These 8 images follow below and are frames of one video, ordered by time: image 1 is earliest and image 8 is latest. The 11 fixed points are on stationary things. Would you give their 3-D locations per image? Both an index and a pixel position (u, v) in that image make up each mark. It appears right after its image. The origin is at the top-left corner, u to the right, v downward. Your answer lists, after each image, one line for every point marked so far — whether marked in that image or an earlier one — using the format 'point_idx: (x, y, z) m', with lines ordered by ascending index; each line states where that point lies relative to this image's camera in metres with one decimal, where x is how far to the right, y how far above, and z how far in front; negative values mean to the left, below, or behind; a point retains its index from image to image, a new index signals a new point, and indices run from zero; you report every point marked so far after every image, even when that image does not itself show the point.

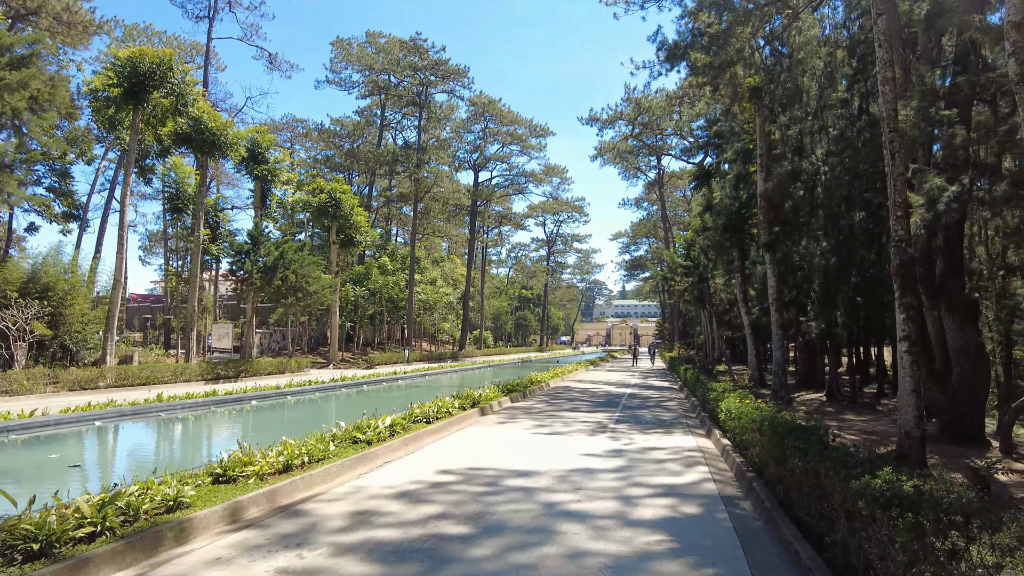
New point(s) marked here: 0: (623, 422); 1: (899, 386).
0: (+2.0, -2.4, +11.0) m
1: (+5.0, -1.3, +7.7) m
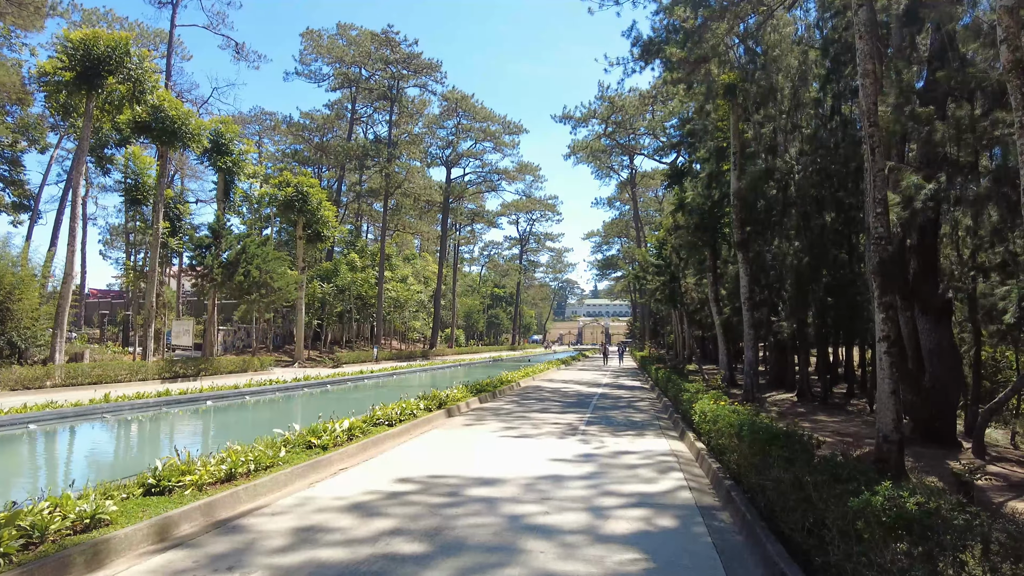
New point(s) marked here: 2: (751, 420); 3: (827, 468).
0: (+1.4, -2.4, +10.7) m
1: (+4.5, -1.2, +7.5) m
2: (+2.6, -1.4, +6.5) m
3: (+2.3, -1.3, +4.3) m
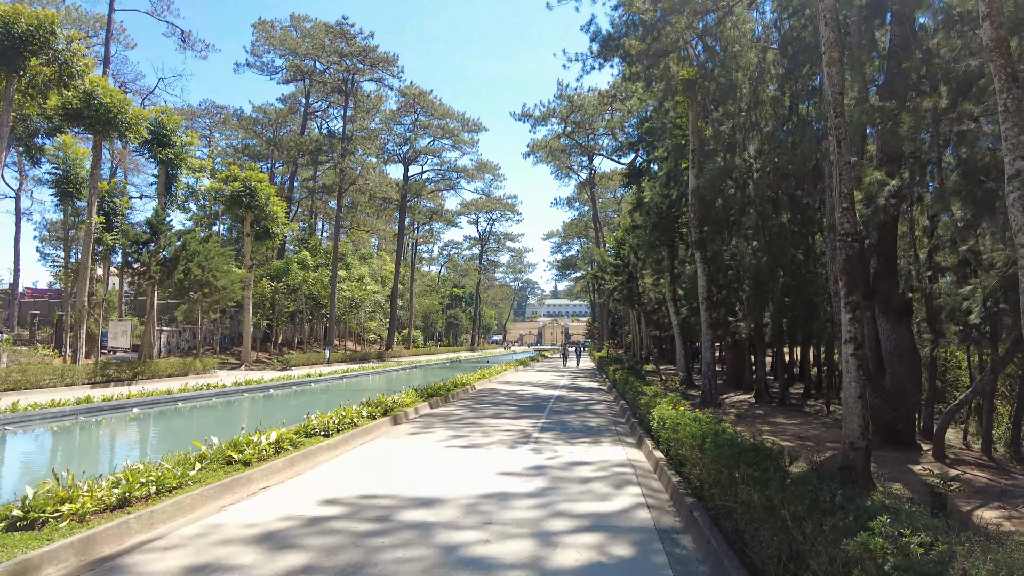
0: (+0.6, -2.4, +10.1) m
1: (+3.9, -1.2, +7.1) m
2: (+2.0, -1.4, +6.0) m
3: (+1.9, -1.3, +3.8) m
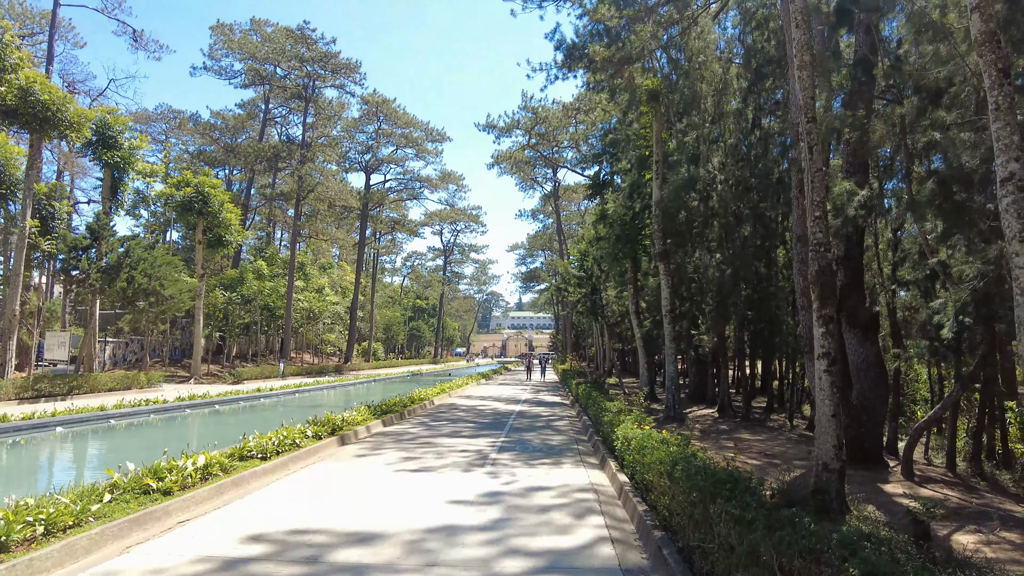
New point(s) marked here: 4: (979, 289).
0: (-0.1, -2.5, +9.5) m
1: (+3.4, -1.4, +6.7) m
2: (+1.6, -1.5, +5.5) m
3: (+1.5, -1.3, +3.3) m
4: (+5.7, 0.0, +7.4) m
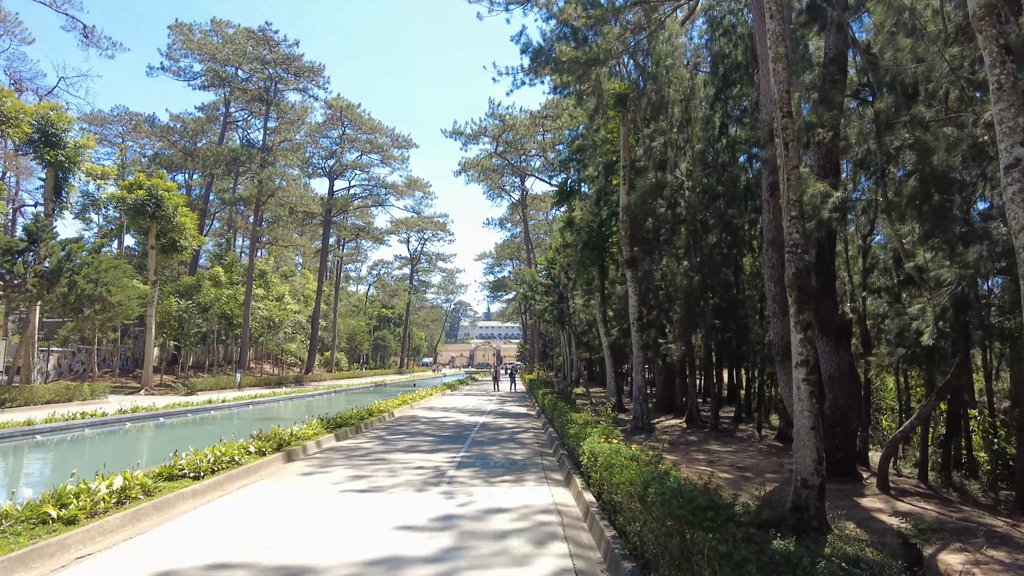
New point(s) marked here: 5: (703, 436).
0: (-0.7, -2.6, +8.8) m
1: (+3.0, -1.4, +6.3) m
2: (+1.2, -1.5, +5.0) m
3: (+1.3, -1.3, +2.8) m
4: (+5.2, -0.1, +7.1) m
5: (+4.8, -3.8, +15.2) m
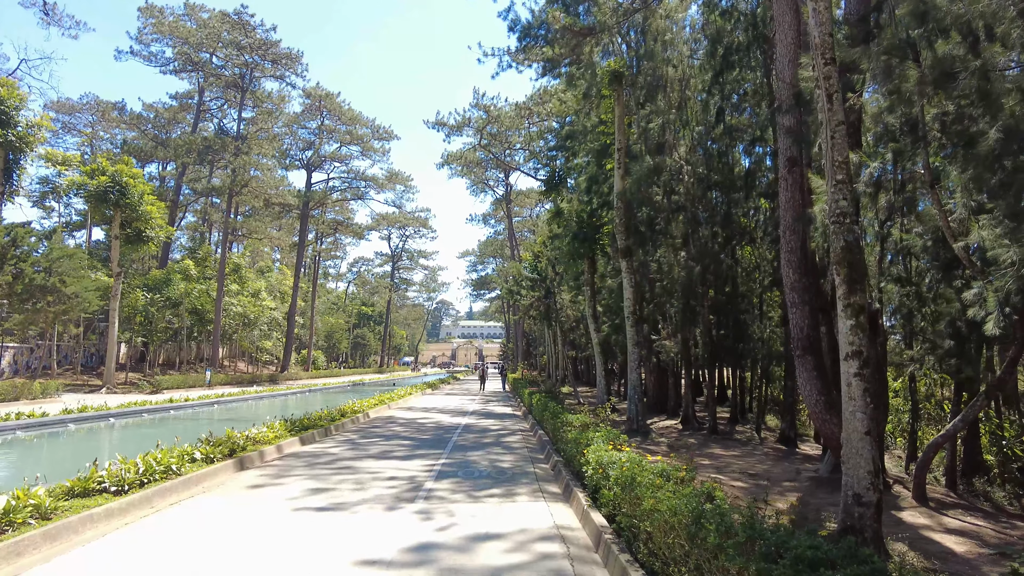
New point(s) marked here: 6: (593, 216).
0: (-0.8, -2.4, +7.7) m
1: (+2.9, -1.2, +5.2) m
2: (+1.2, -1.3, +3.8) m
3: (+1.3, -1.1, +1.6) m
4: (+5.2, +0.1, +6.1) m
5: (+4.5, -3.6, +14.2) m
6: (+2.6, +2.3, +19.1) m
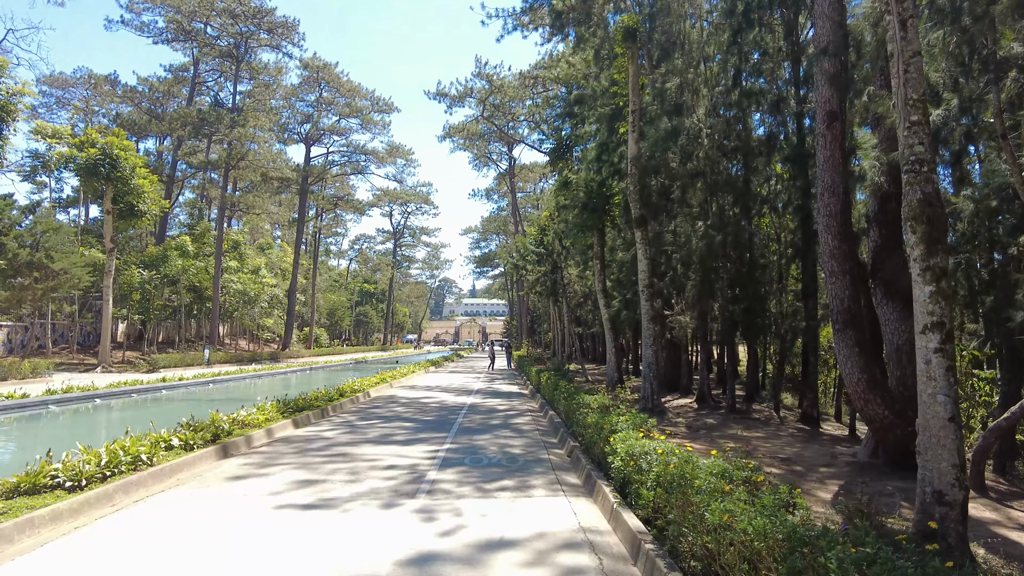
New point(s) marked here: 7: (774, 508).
0: (-0.7, -2.0, +6.9) m
1: (+3.0, -0.9, +4.4) m
2: (+1.3, -1.1, +3.0) m
3: (+1.4, -0.9, +0.8) m
4: (+5.3, +0.5, +5.2) m
5: (+4.7, -2.9, +13.5) m
6: (+2.8, +3.1, +18.1) m
7: (+1.2, -1.0, +3.0) m
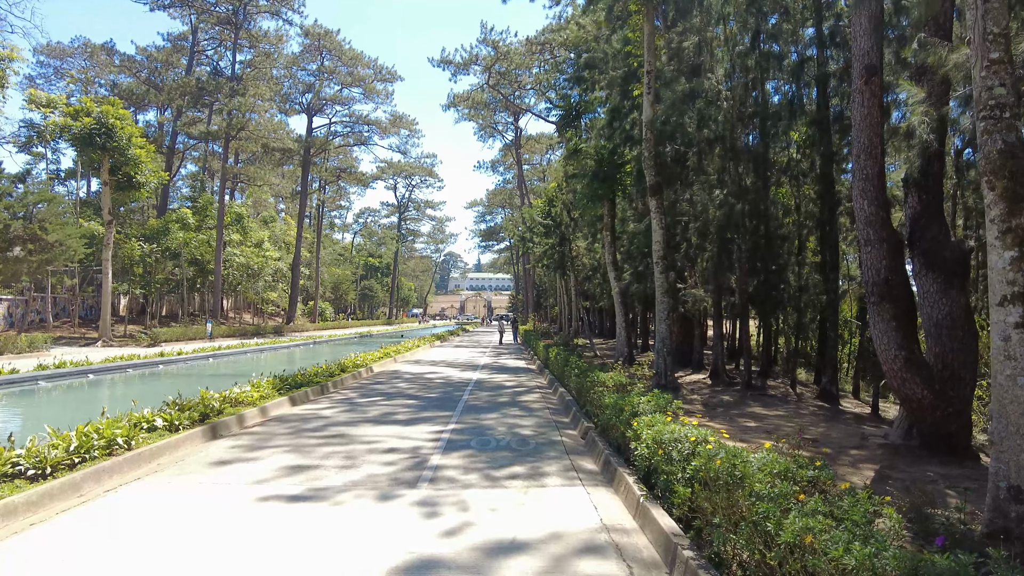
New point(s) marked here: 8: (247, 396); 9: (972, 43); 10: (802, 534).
0: (-0.6, -1.7, +6.4) m
1: (+3.1, -0.7, +3.8) m
2: (+1.4, -0.9, +2.5) m
3: (+1.5, -0.9, +0.3) m
4: (+5.4, +0.7, +4.5) m
5: (+4.8, -2.3, +13.0) m
6: (+3.0, +3.9, +17.3) m
7: (+1.3, -0.9, +2.4) m
8: (-3.7, -1.5, +8.4) m
9: (+3.2, +1.7, +4.2) m
10: (+1.1, -1.0, +2.5) m
